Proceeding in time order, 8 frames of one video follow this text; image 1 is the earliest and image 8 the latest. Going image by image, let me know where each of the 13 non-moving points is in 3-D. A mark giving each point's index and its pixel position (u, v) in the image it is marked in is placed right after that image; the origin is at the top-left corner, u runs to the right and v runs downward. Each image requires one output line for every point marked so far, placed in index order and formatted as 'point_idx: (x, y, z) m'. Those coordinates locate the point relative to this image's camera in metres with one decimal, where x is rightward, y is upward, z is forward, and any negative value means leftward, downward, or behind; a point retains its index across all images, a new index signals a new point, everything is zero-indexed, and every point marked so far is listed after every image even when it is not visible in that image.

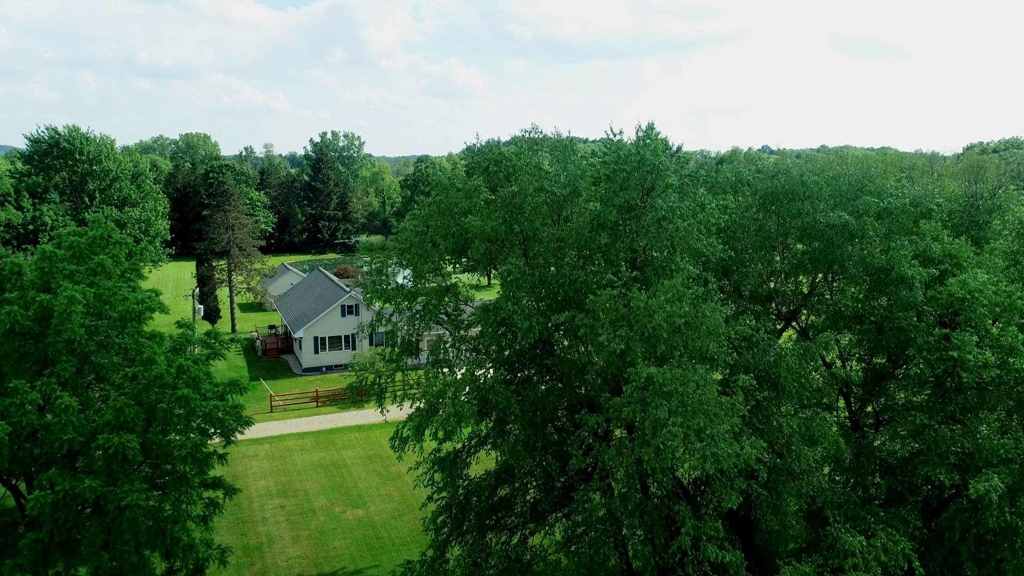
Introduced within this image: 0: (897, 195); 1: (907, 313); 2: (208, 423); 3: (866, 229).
0: (+7.9, +1.9, +13.3) m
1: (+7.4, -0.5, +12.2) m
2: (-6.0, -2.7, +12.9) m
3: (+6.9, +1.1, +12.7) m
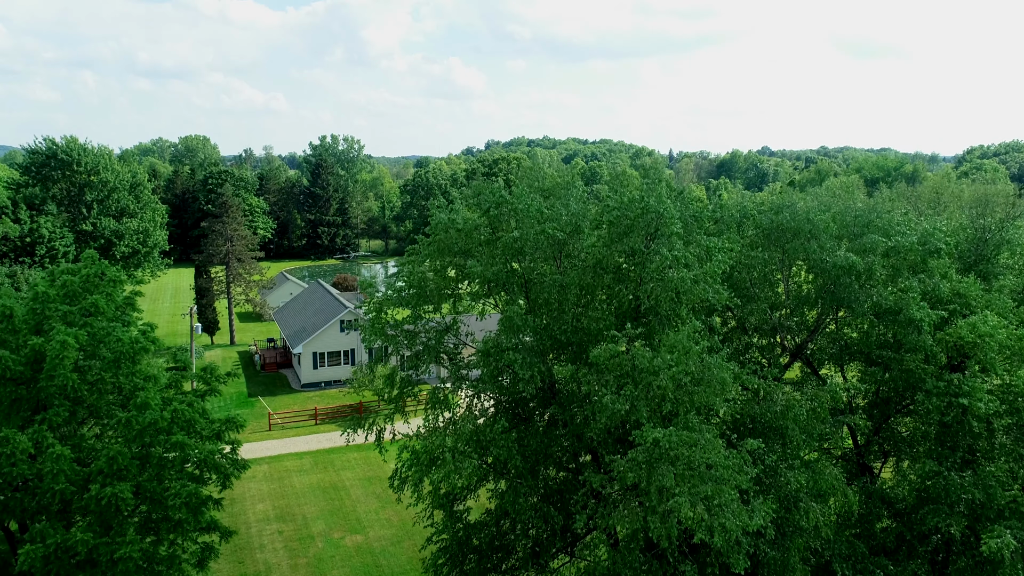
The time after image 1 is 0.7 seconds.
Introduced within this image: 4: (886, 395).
0: (+7.9, +1.1, +13.1) m
1: (+7.4, -1.2, +12.0) m
2: (-6.0, -3.5, +12.7) m
3: (+6.9, +0.4, +12.4) m
4: (+7.2, -2.1, +12.6) m
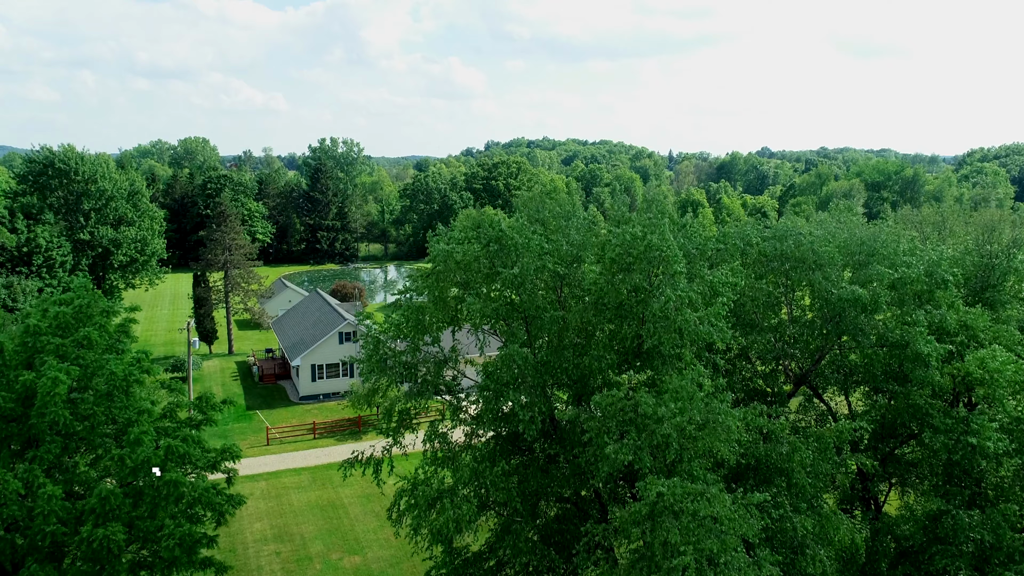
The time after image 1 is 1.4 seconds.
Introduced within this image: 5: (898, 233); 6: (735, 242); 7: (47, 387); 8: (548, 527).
0: (+7.9, +0.5, +12.9) m
1: (+7.4, -1.9, +11.8) m
2: (-6.0, -4.1, +12.5) m
3: (+6.9, -0.3, +12.2) m
4: (+7.2, -2.7, +12.4) m
5: (+9.2, +1.3, +15.4) m
6: (+4.8, +1.0, +13.8) m
7: (-8.1, -1.7, +11.2) m
8: (+0.7, -4.2, +11.6) m
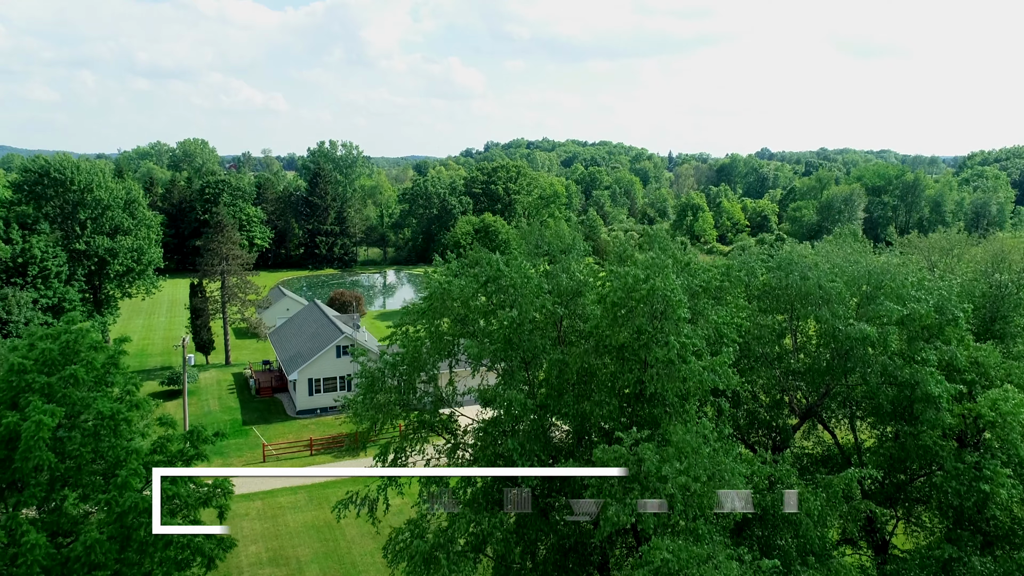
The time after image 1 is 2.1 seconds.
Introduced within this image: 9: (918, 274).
0: (+7.9, -0.2, +12.6) m
1: (+7.4, -2.5, +11.4) m
2: (-6.0, -4.8, +12.1) m
3: (+6.9, -0.9, +11.9) m
4: (+7.2, -3.4, +12.1) m
5: (+9.2, +0.6, +15.1) m
6: (+4.8, +0.3, +13.5) m
7: (-8.1, -2.4, +10.9) m
8: (+0.6, -4.9, +11.2) m
9: (+8.9, +0.3, +14.3) m
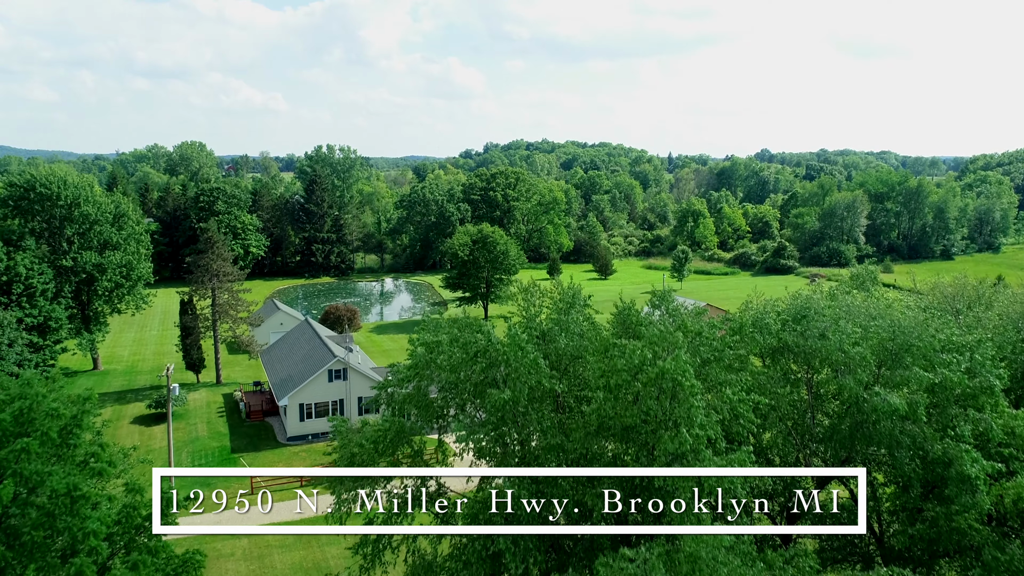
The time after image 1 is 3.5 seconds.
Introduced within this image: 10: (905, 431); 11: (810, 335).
0: (+7.8, -1.3, +11.5) m
1: (+7.3, -3.7, +10.4) m
2: (-6.1, -5.9, +11.1) m
3: (+6.8, -2.1, +10.9) m
4: (+7.1, -4.5, +11.0) m
5: (+9.1, -0.5, +14.1) m
6: (+4.7, -0.8, +12.5) m
7: (-8.2, -3.5, +9.8) m
8: (+0.5, -6.0, +10.2) m
9: (+8.8, -0.8, +13.2) m
10: (+6.6, -2.5, +10.9) m
11: (+5.8, -0.9, +12.5) m
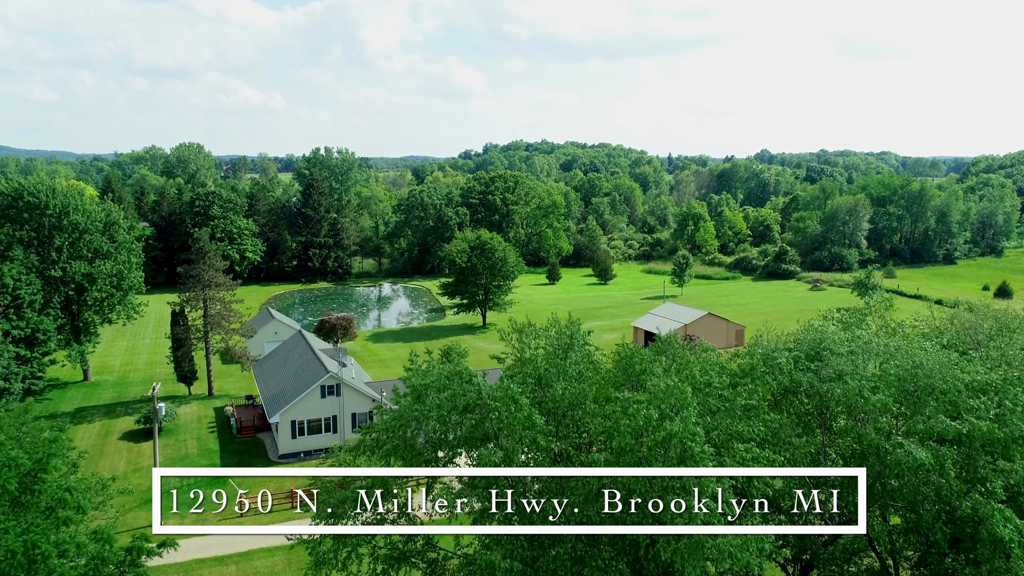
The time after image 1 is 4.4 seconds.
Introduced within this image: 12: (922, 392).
0: (+7.7, -2.0, +10.7) m
1: (+7.2, -4.3, +9.6) m
2: (-6.2, -6.6, +10.2) m
3: (+6.7, -2.7, +10.0) m
4: (+7.0, -5.2, +10.2) m
5: (+8.9, -1.1, +13.2) m
6: (+4.6, -1.5, +11.6) m
7: (-8.3, -4.2, +9.0) m
8: (+0.4, -6.7, +9.4) m
9: (+8.7, -1.4, +12.4) m
10: (+6.5, -3.1, +10.1) m
11: (+5.7, -1.6, +11.6) m
12: (+7.3, -1.9, +11.3) m
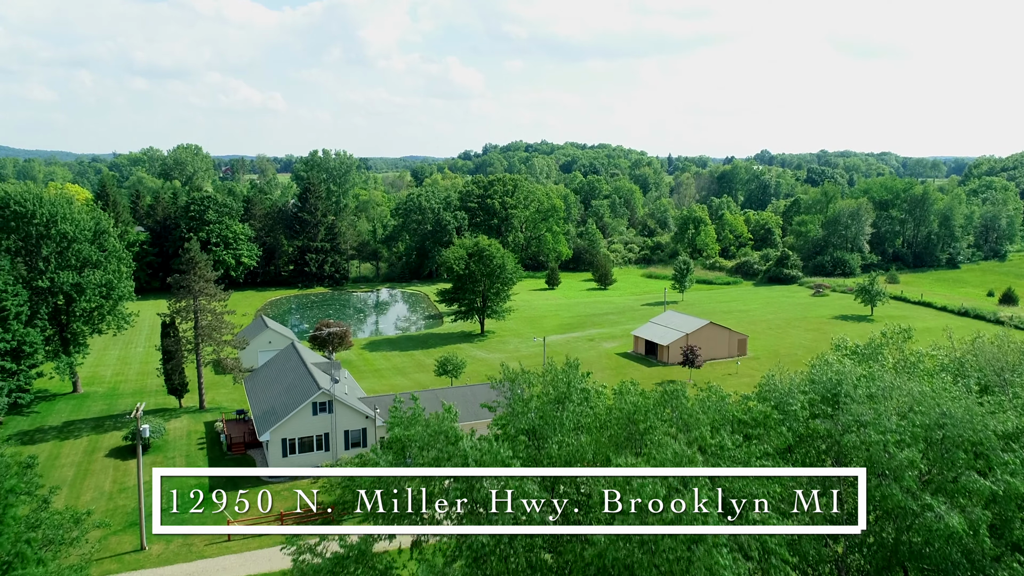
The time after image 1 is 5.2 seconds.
0: (+7.6, -2.6, +9.8) m
1: (+7.1, -5.0, +8.7) m
2: (-6.4, -7.3, +9.3) m
3: (+6.6, -3.4, +9.1) m
4: (+6.9, -5.8, +9.3) m
5: (+8.8, -1.8, +12.3) m
6: (+4.4, -2.2, +10.7) m
7: (-8.4, -4.9, +8.1) m
8: (+0.3, -7.4, +8.5) m
9: (+8.6, -2.1, +11.5) m
10: (+6.4, -3.8, +9.2) m
11: (+5.5, -2.3, +10.7) m
12: (+7.1, -2.5, +10.4) m
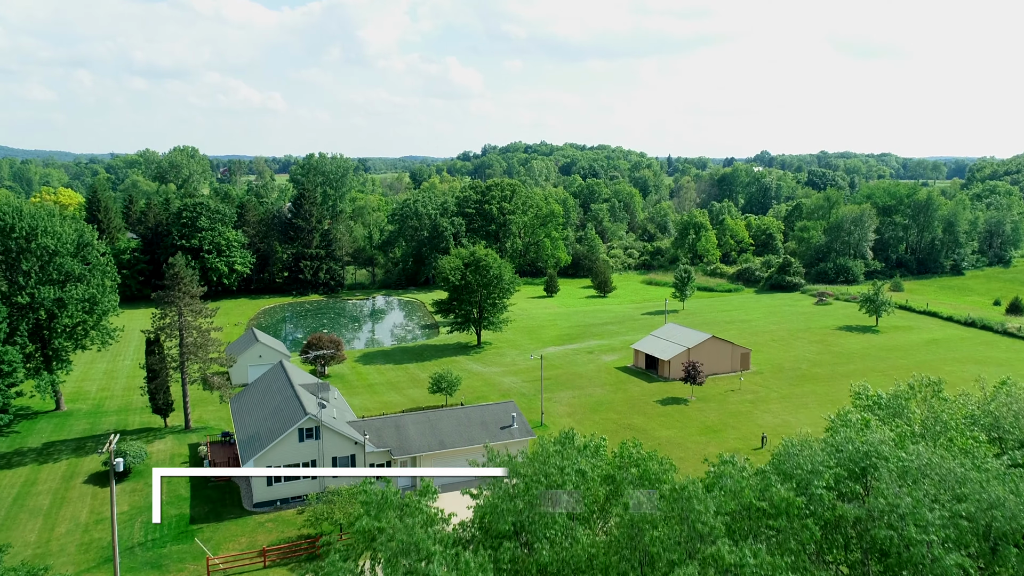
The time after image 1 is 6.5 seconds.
0: (+7.4, -3.6, +8.5) m
1: (+6.9, -5.9, +7.4) m
2: (-6.6, -8.2, +8.0) m
3: (+6.4, -4.3, +7.8) m
4: (+6.7, -6.8, +8.0) m
5: (+8.6, -2.8, +11.0) m
6: (+4.2, -3.1, +9.4) m
7: (-8.6, -5.8, +6.8) m
8: (+0.1, -8.3, +7.1) m
9: (+8.4, -3.1, +10.2) m
10: (+6.2, -4.7, +7.9) m
11: (+5.3, -3.2, +9.4) m
12: (+6.9, -3.5, +9.1) m
